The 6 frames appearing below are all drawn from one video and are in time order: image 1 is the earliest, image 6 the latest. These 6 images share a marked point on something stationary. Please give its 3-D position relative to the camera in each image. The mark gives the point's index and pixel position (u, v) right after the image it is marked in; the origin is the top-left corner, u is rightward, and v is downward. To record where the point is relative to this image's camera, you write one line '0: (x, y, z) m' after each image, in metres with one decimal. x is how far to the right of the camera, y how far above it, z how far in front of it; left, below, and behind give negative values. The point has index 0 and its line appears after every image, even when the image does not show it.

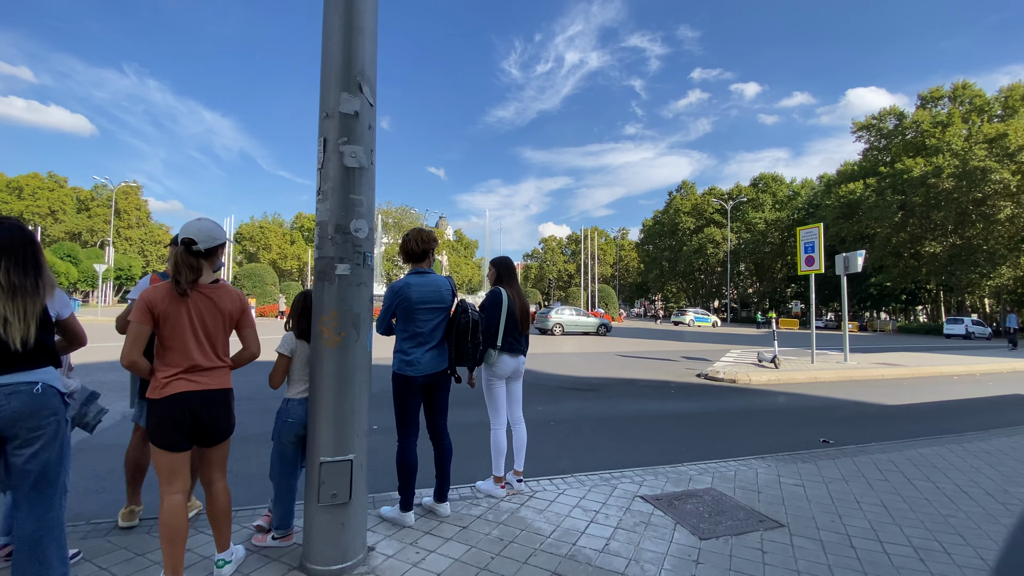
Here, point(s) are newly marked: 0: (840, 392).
0: (+6.7, -2.1, +9.7) m
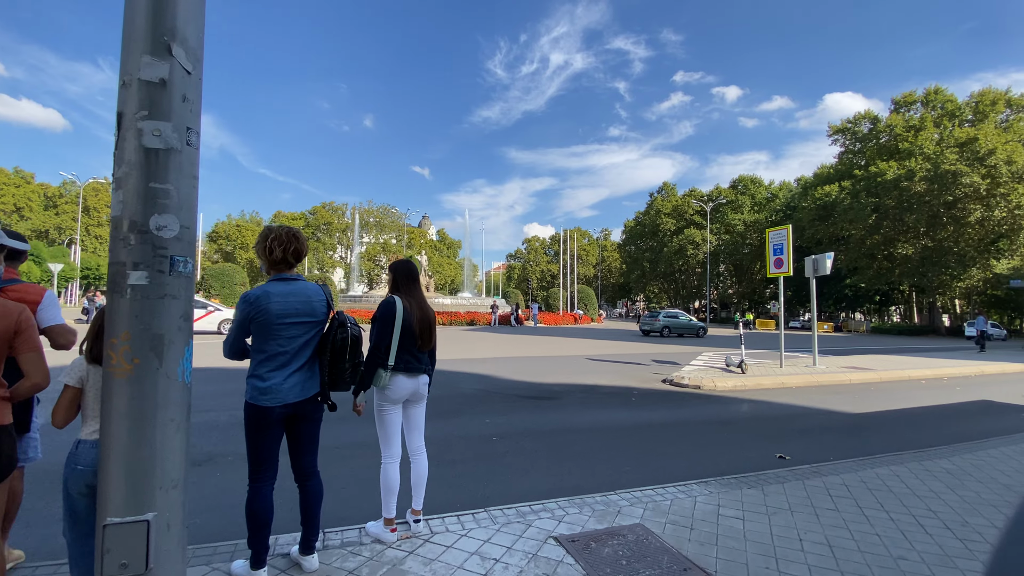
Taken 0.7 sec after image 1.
0: (+5.8, -2.2, +9.4) m
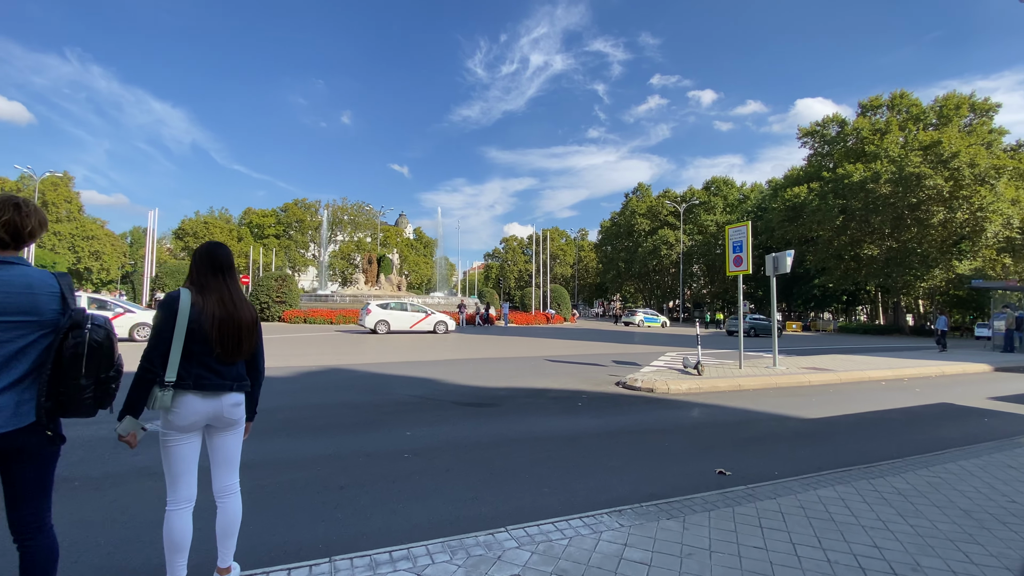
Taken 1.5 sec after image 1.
0: (+4.7, -2.2, +8.9) m
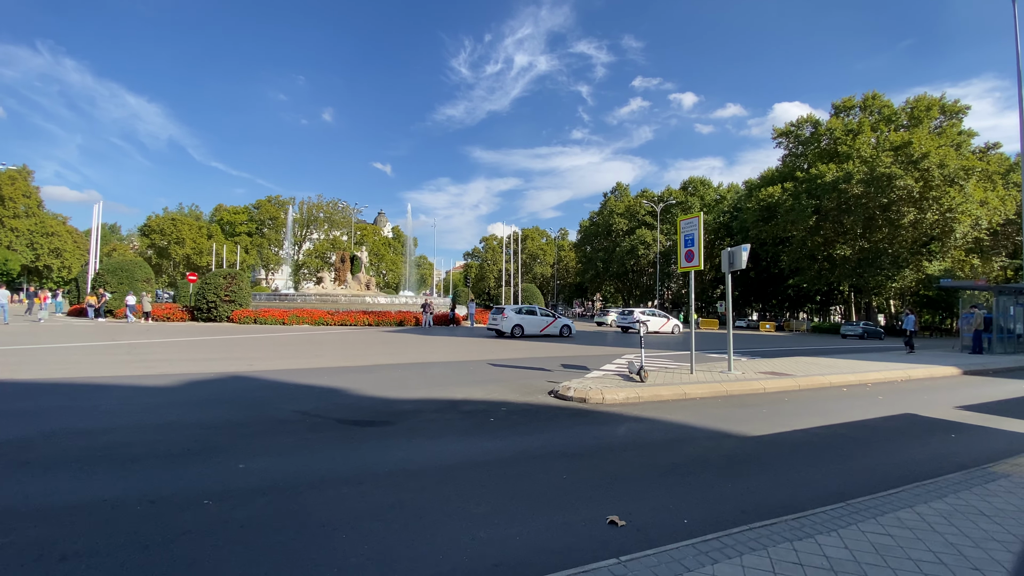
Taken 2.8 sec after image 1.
0: (+3.1, -2.1, +7.8) m
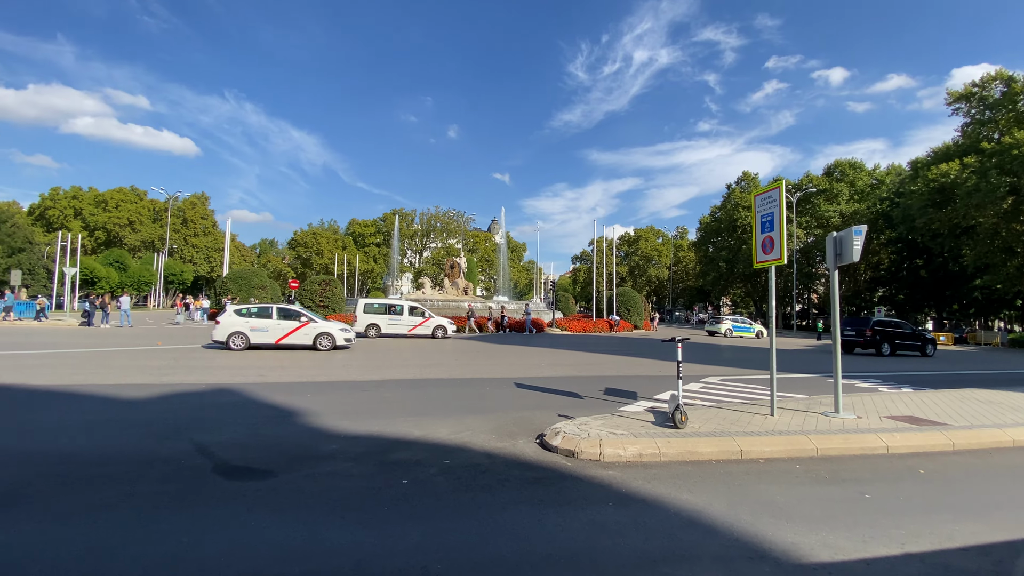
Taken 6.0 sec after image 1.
0: (+2.4, -2.1, +4.8) m
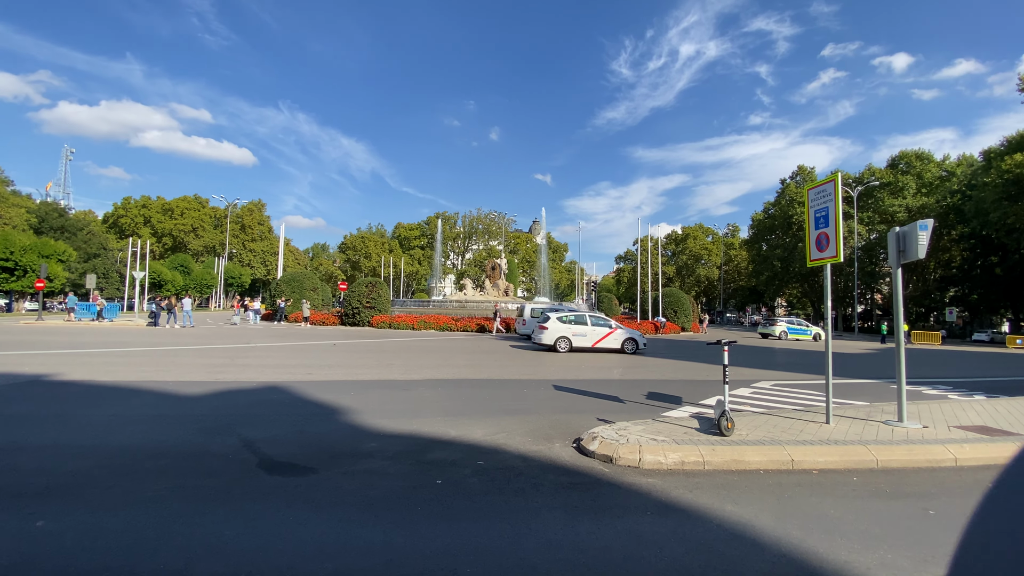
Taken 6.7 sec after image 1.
0: (+2.7, -2.1, +4.5) m
